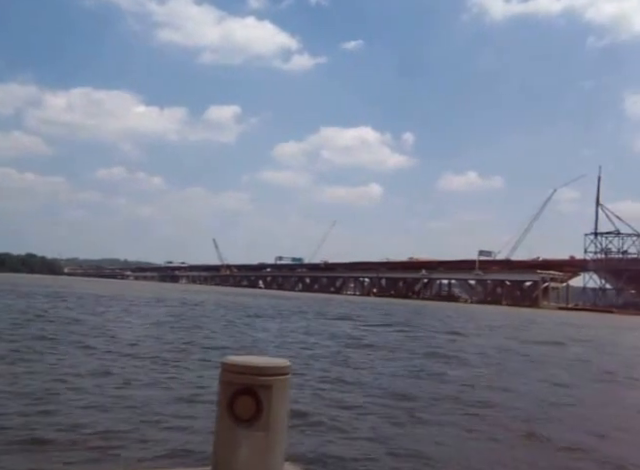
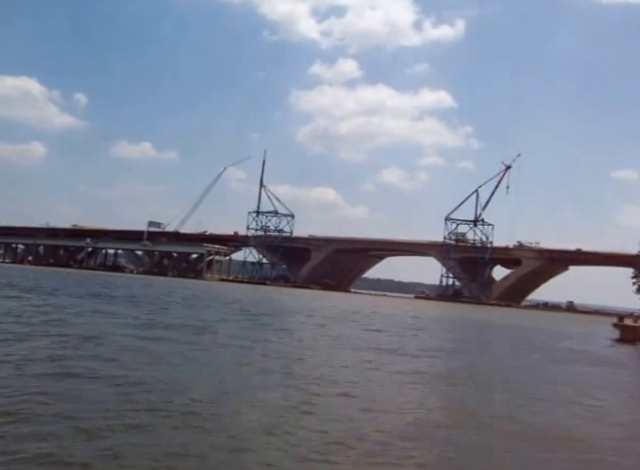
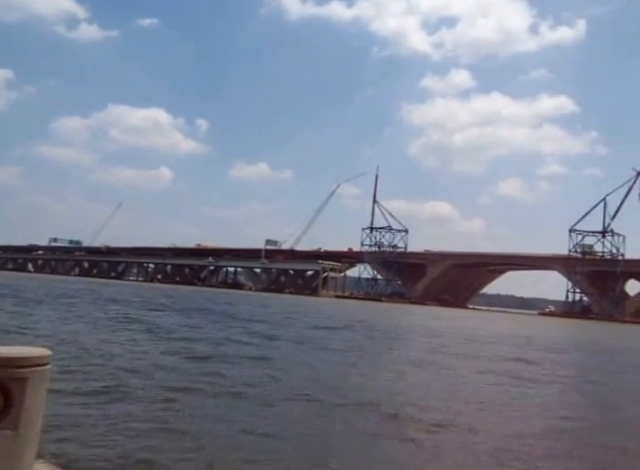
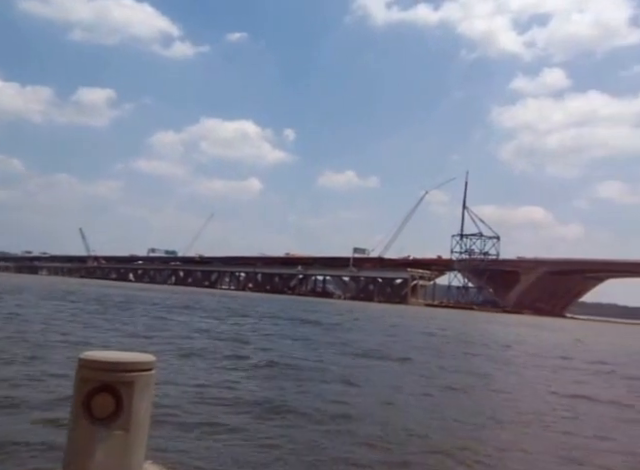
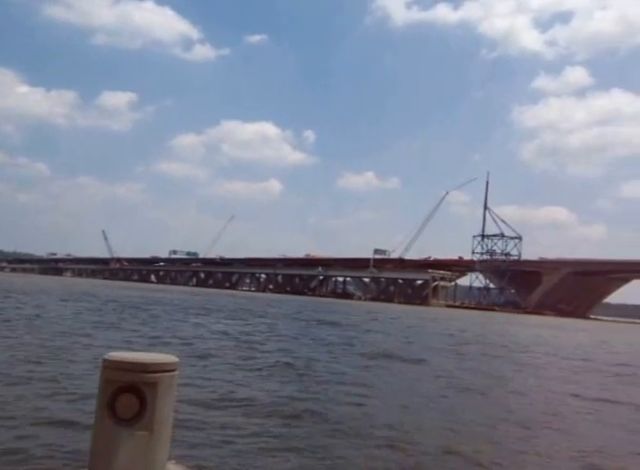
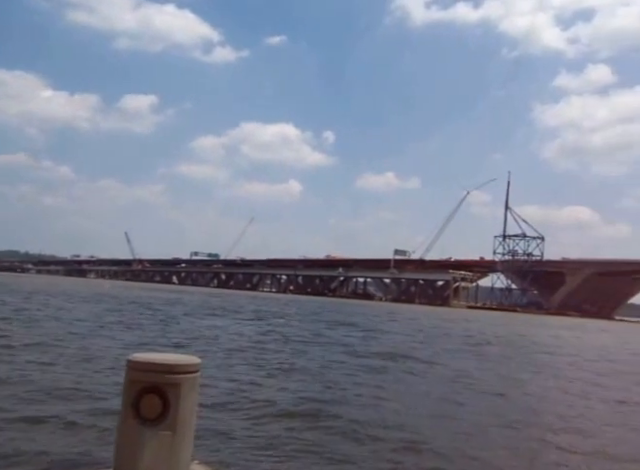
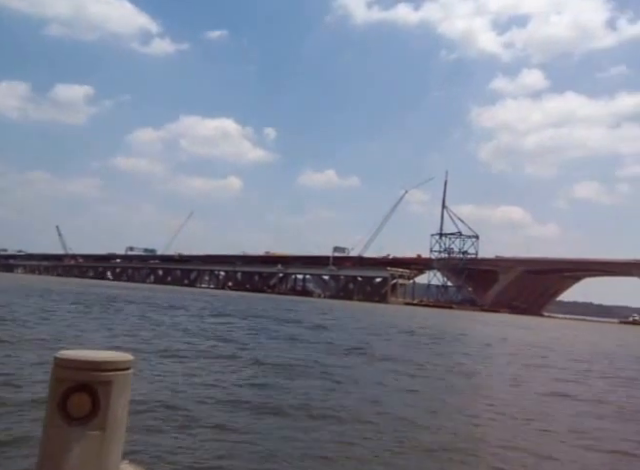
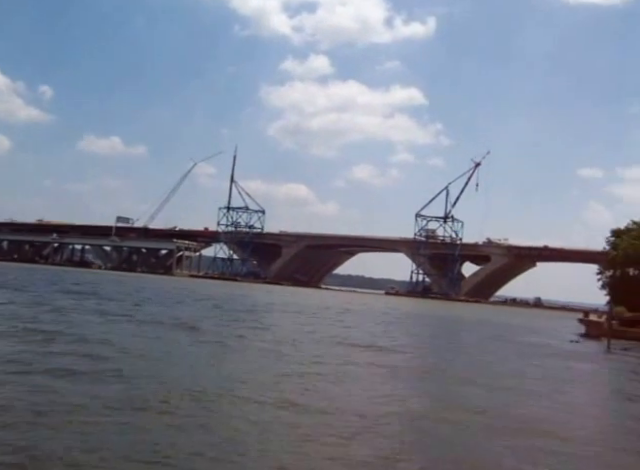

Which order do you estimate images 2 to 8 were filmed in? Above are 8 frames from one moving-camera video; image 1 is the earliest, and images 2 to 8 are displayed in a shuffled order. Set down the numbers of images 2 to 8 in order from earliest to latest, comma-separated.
6, 5, 4, 7, 3, 2, 8
